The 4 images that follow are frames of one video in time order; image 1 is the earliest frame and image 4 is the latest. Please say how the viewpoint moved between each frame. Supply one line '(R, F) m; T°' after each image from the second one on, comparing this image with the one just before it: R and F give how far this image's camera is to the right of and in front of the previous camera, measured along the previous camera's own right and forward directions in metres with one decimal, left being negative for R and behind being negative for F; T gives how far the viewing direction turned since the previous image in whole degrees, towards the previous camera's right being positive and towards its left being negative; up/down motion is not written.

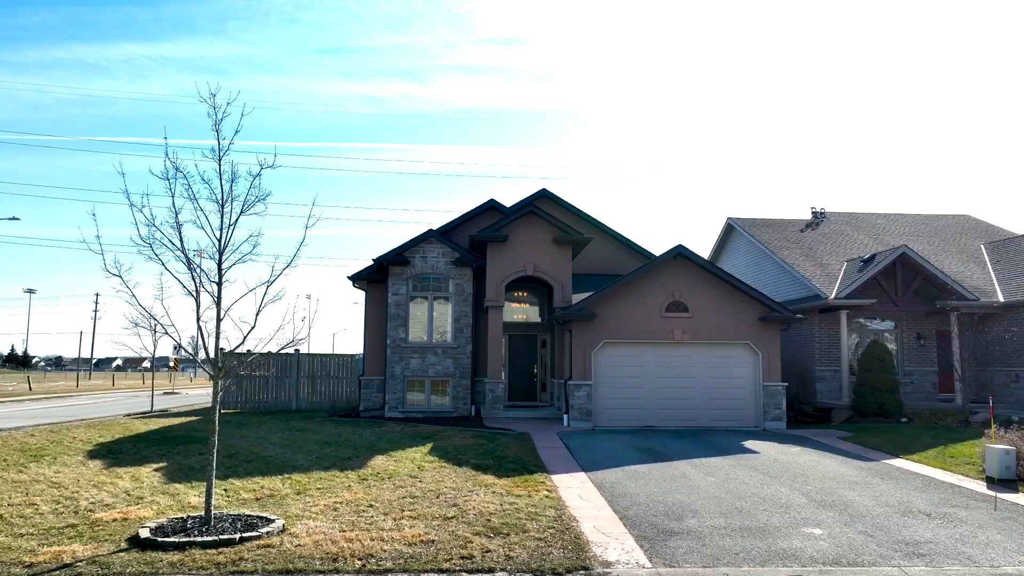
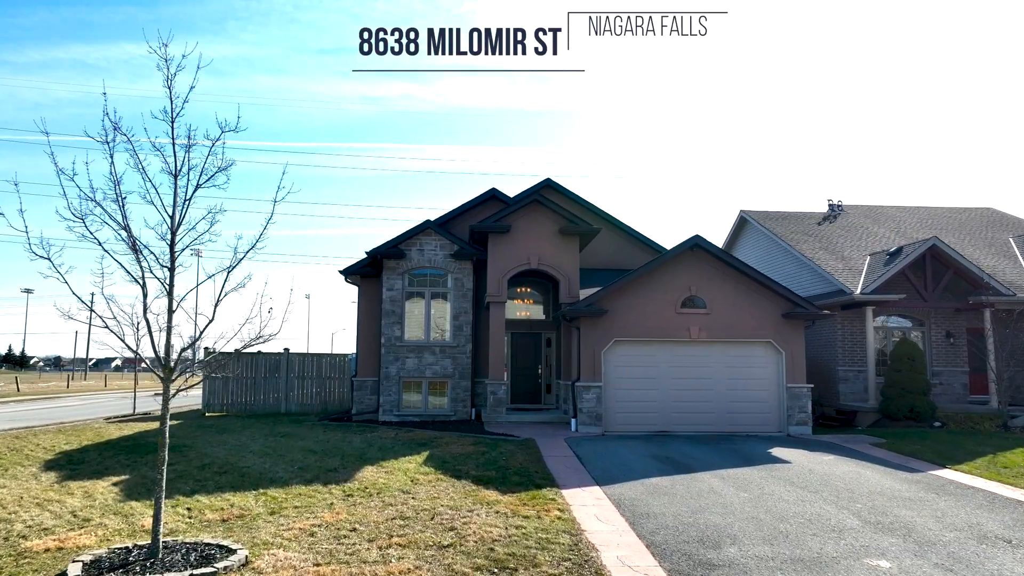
(-0.1, +1.1) m; 0°
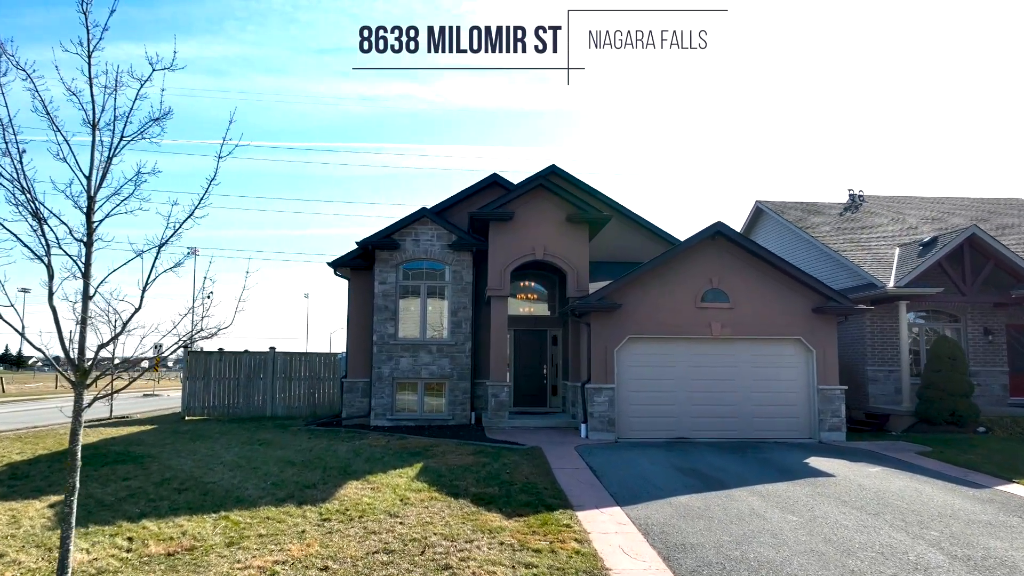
(-0.1, +1.3) m; 0°
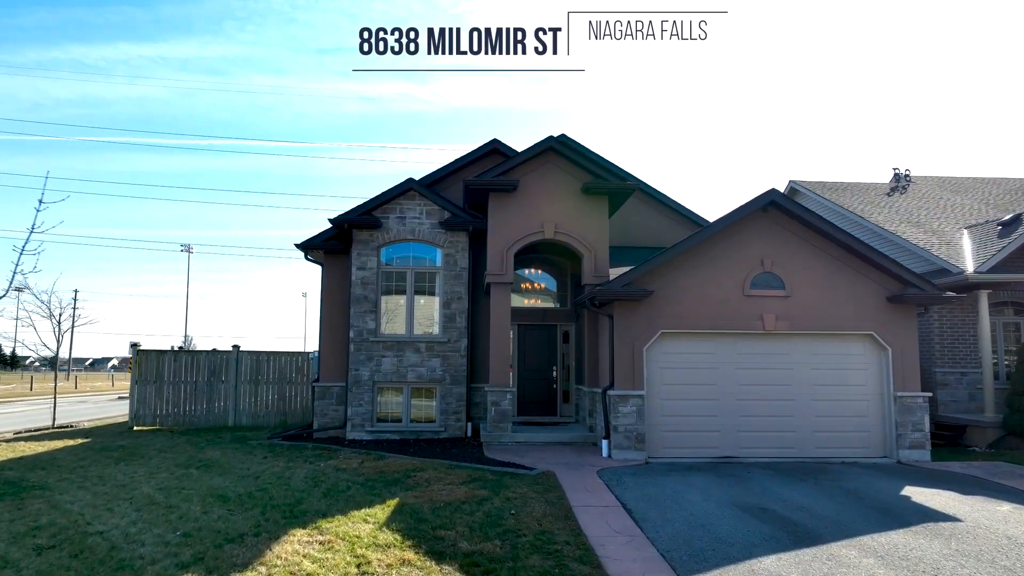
(-0.1, +2.5) m; 0°
